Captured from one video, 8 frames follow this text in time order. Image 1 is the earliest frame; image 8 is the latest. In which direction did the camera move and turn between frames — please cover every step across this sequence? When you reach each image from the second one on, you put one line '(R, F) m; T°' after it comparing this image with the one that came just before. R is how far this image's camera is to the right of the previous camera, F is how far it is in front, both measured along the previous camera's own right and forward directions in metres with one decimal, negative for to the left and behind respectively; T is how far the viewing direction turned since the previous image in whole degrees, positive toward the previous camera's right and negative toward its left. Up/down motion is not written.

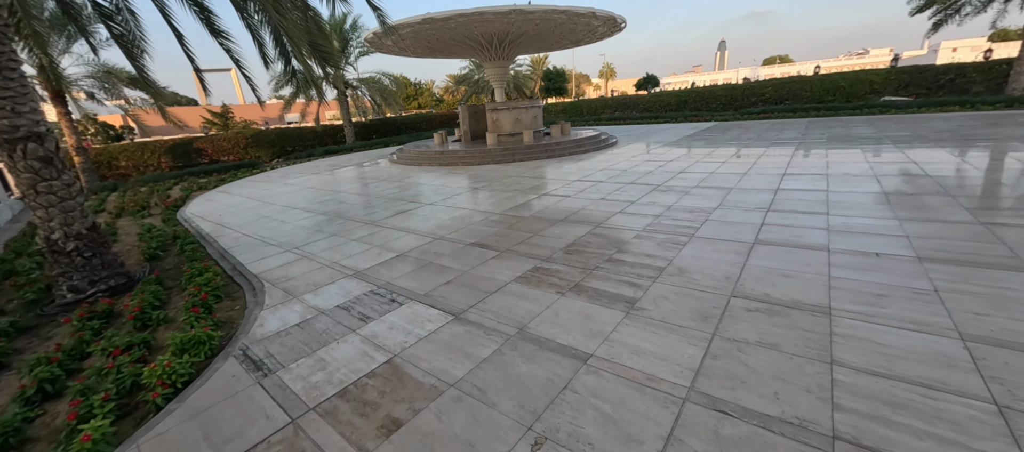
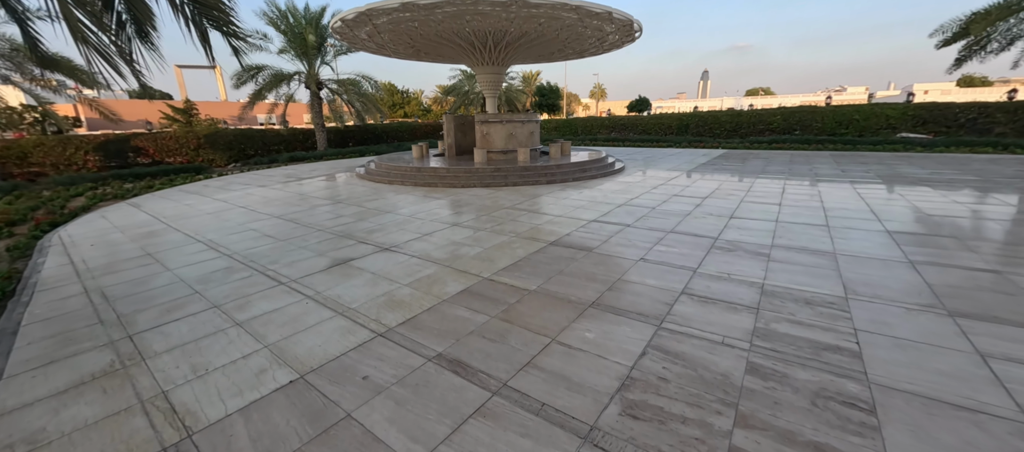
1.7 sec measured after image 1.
(-0.2, +2.4) m; +2°
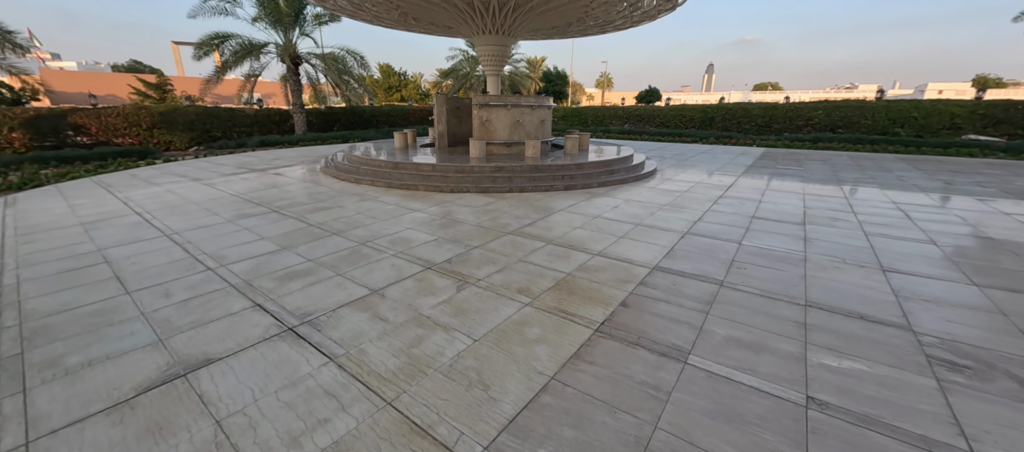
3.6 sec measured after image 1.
(-0.1, +2.6) m; 0°
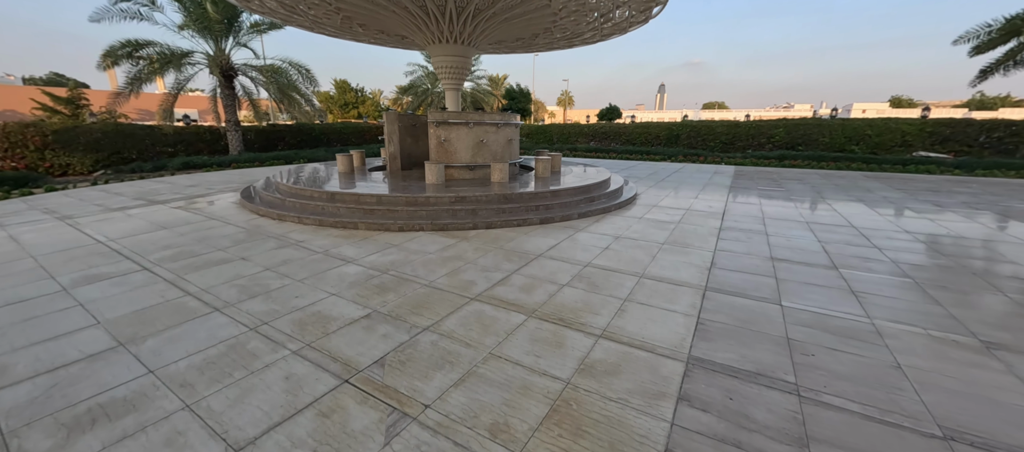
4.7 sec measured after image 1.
(0.0, +1.4) m; +5°
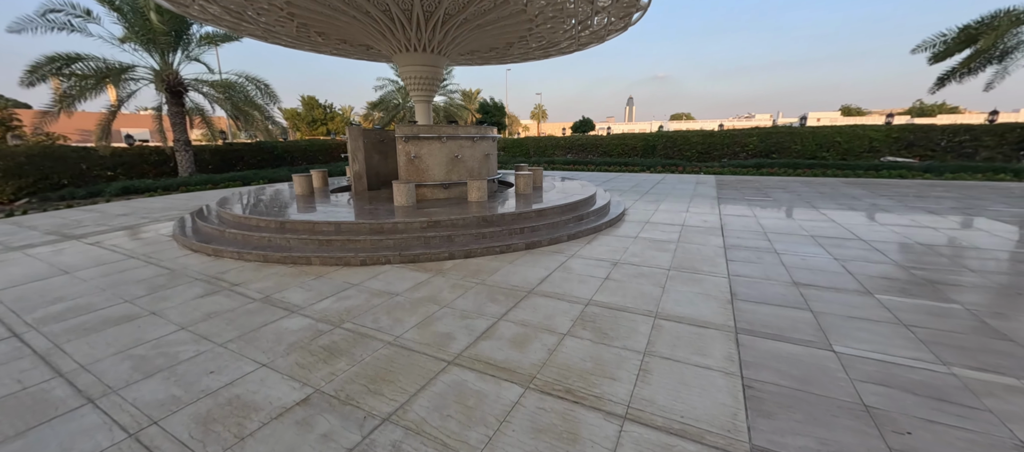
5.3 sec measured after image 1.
(-0.1, +0.8) m; +3°
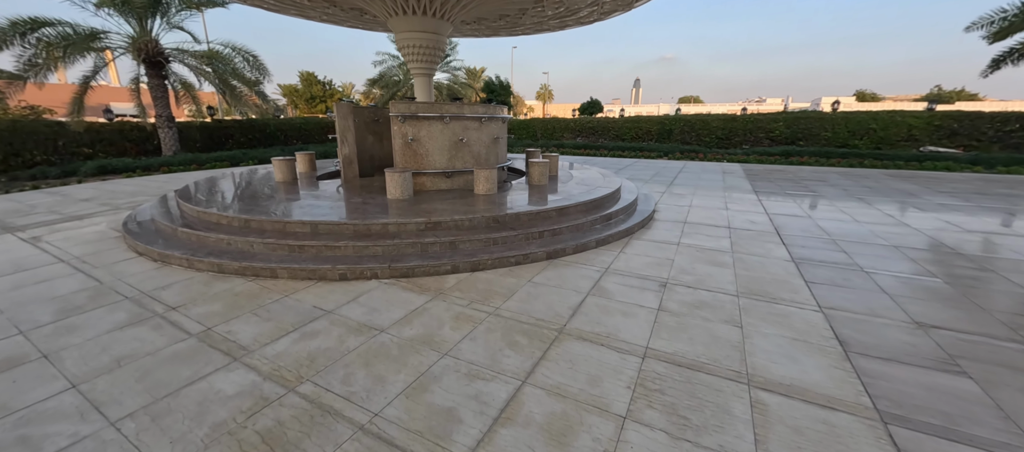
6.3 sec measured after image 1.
(-0.2, +1.1) m; 0°
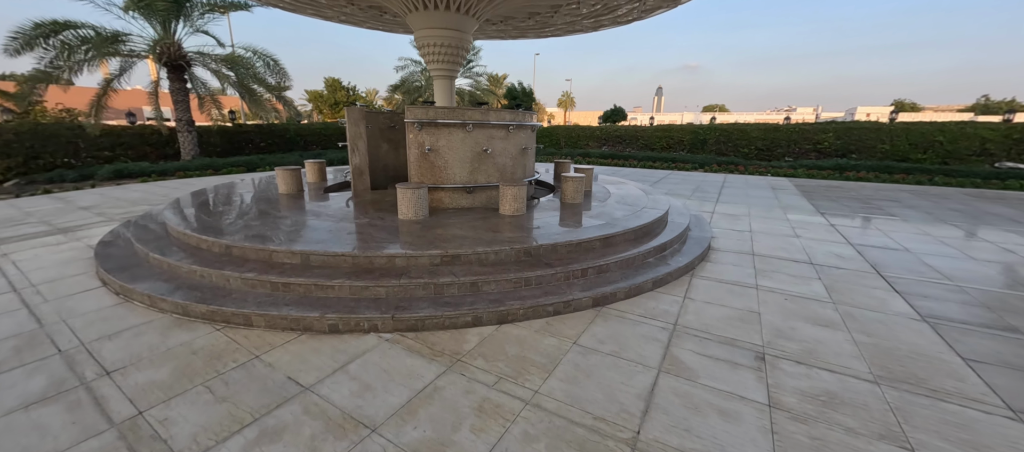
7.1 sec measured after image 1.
(-0.2, +1.0) m; -3°
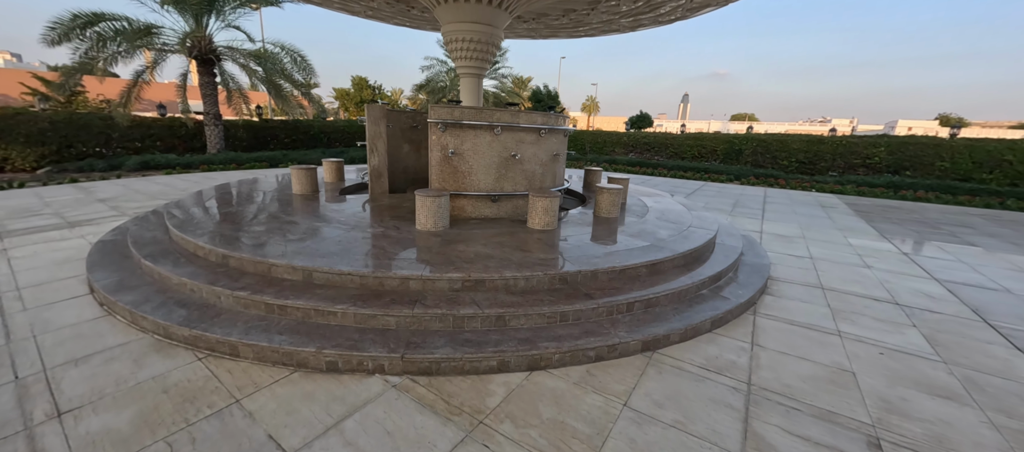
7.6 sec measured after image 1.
(-0.2, +0.6) m; -3°
